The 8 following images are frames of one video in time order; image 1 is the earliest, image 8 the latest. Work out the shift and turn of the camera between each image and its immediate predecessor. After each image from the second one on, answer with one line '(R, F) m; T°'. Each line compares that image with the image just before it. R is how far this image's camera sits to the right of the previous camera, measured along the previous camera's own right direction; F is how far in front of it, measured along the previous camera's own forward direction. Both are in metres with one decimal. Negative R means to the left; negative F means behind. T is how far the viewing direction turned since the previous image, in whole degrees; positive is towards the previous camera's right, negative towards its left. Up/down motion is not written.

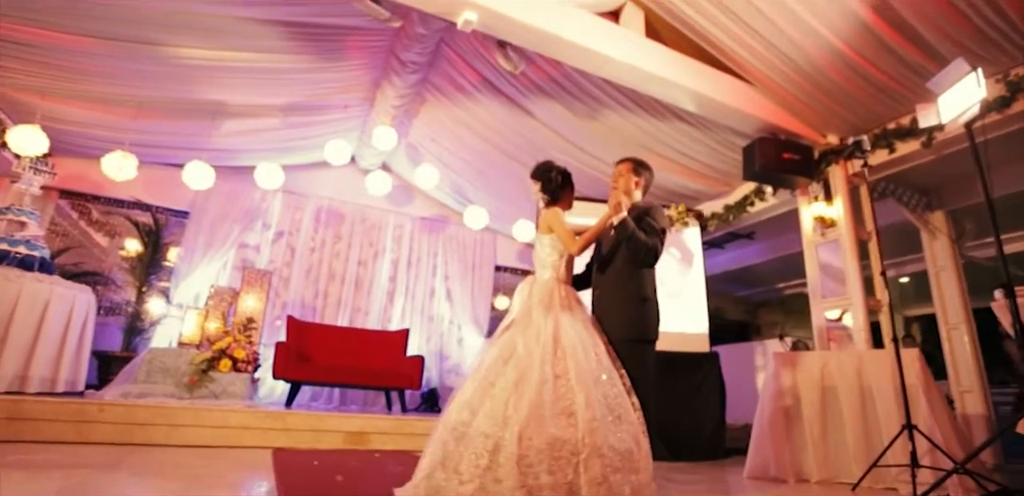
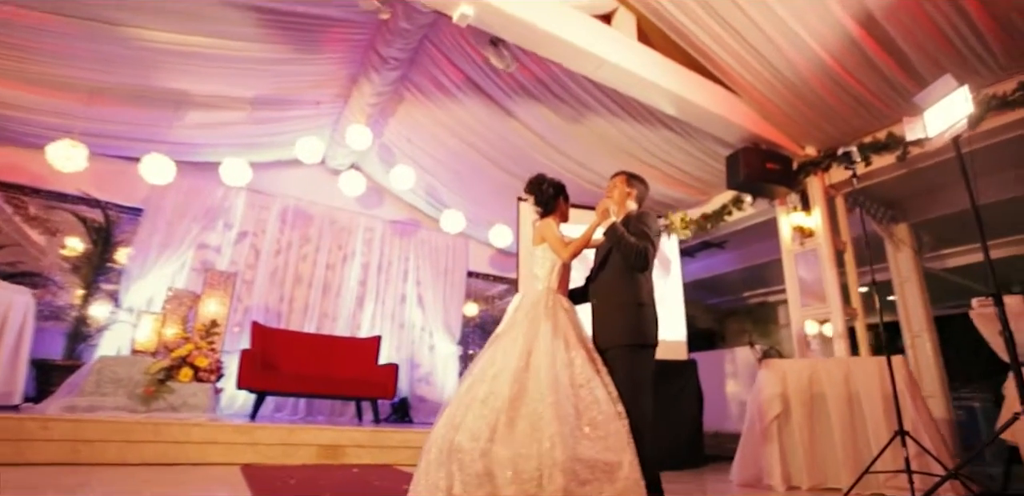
(-0.2, +0.1) m; +5°
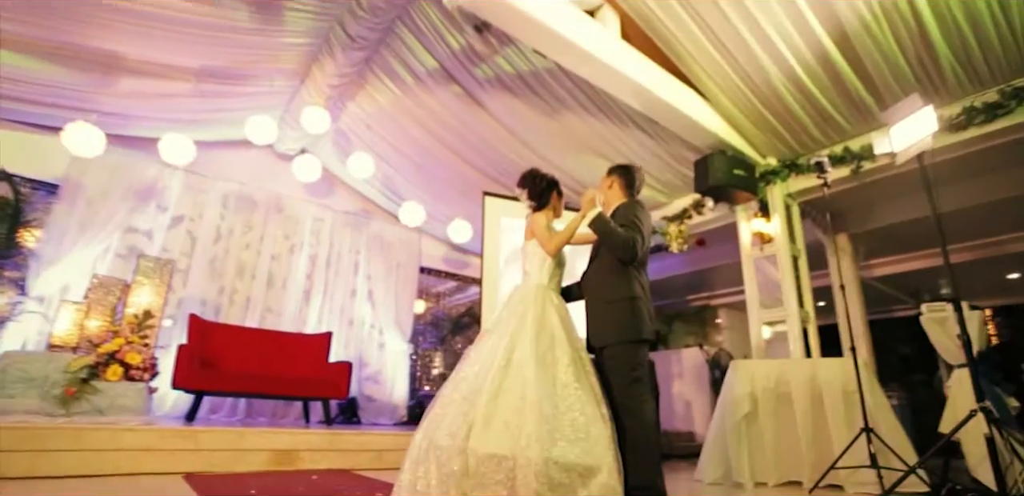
(-0.3, +0.1) m; +7°
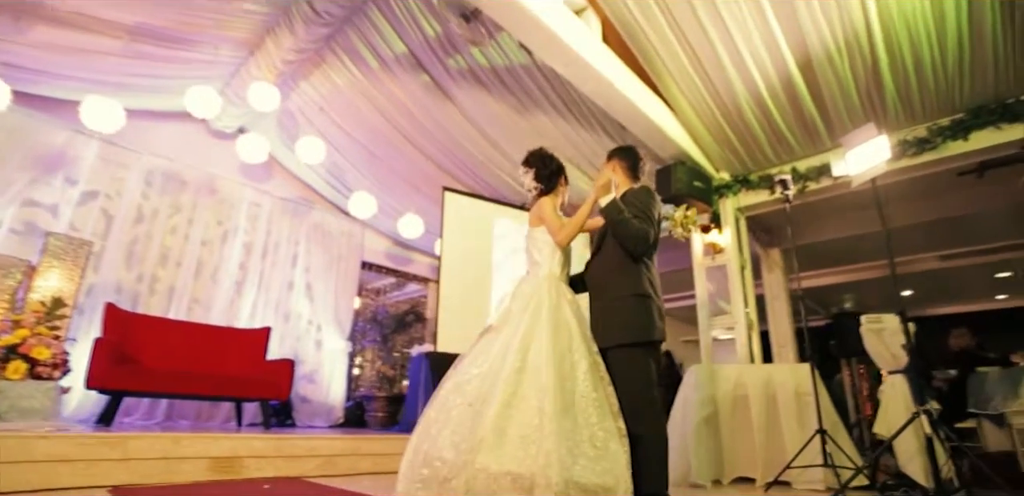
(-0.3, +0.1) m; +9°
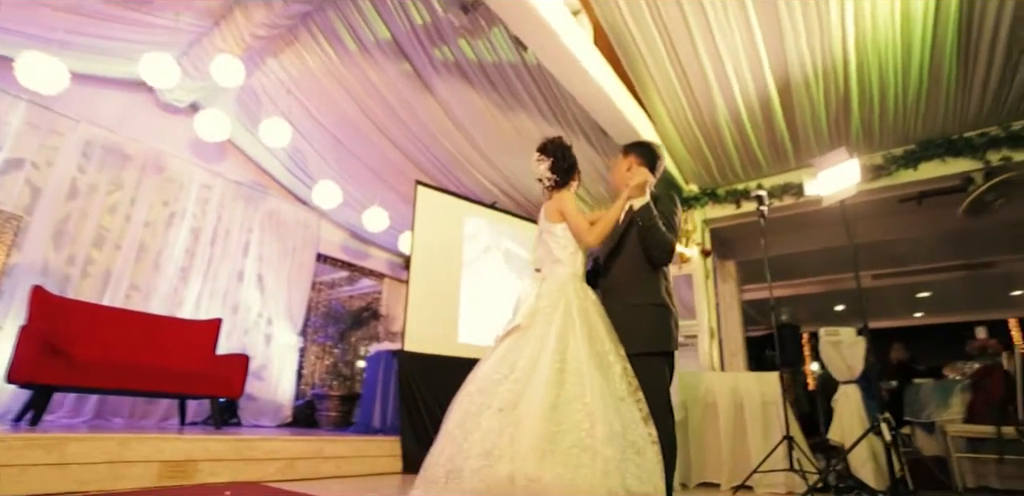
(-0.3, +0.1) m; +7°
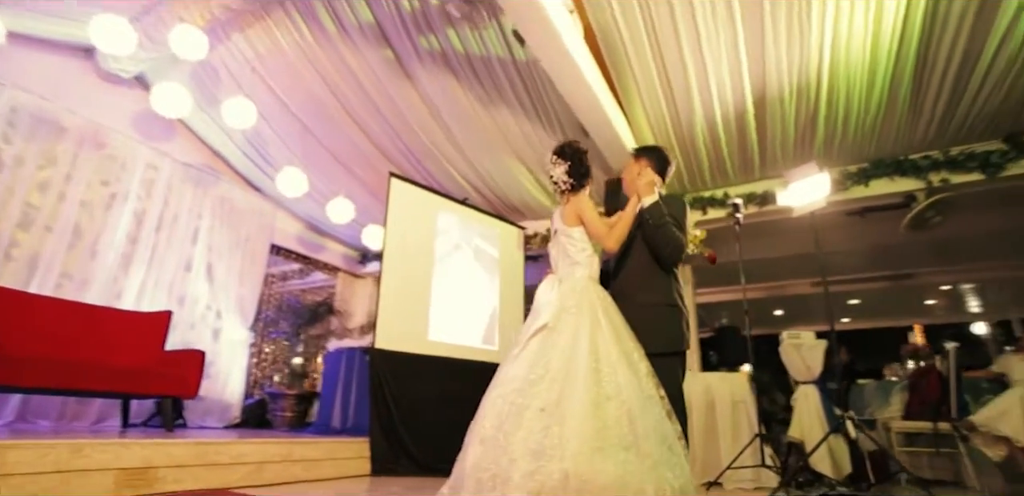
(-0.3, +0.1) m; +7°
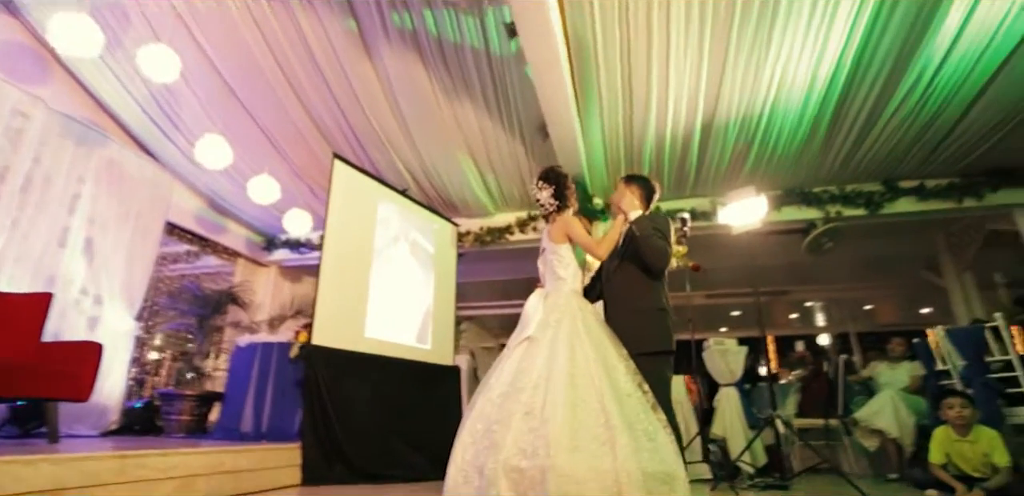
(-0.6, +0.1) m; +13°
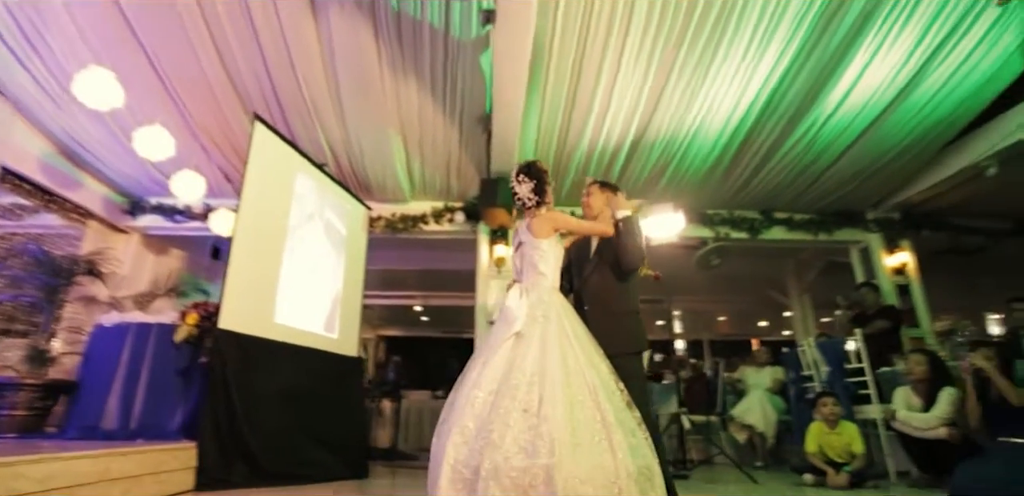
(-0.5, +0.1) m; +15°
